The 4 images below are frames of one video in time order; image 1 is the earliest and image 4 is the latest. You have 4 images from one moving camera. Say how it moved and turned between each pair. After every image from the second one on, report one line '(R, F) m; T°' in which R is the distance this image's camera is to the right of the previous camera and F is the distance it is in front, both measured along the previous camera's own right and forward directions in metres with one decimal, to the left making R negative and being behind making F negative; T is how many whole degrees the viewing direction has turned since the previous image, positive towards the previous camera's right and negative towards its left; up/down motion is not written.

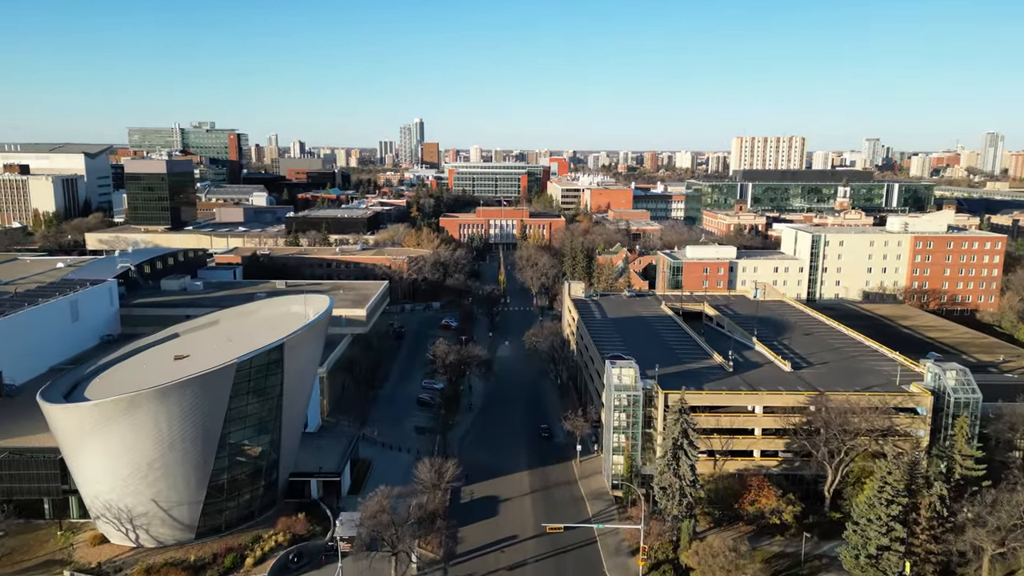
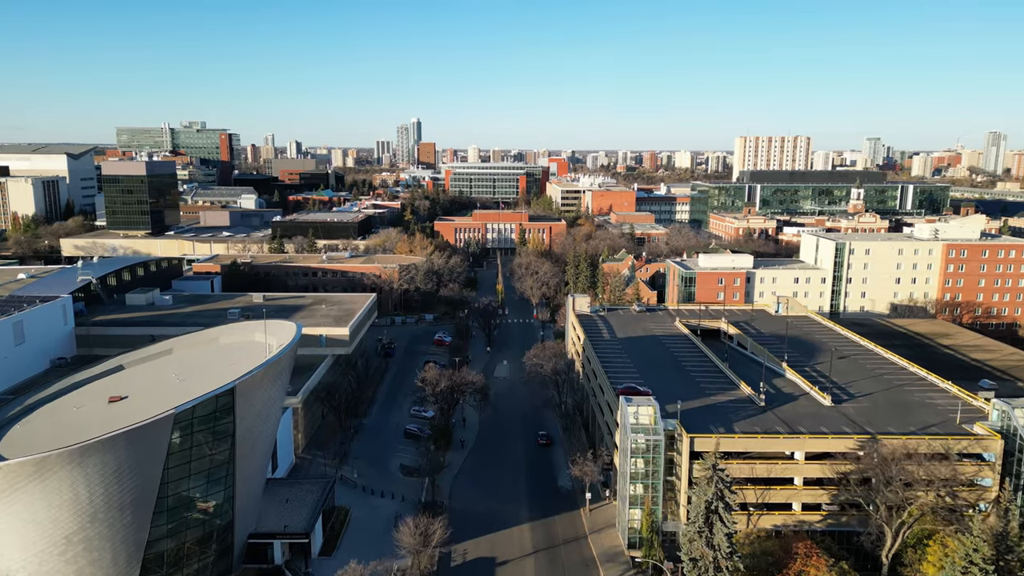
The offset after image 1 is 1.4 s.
(0.0, +4.0) m; 0°
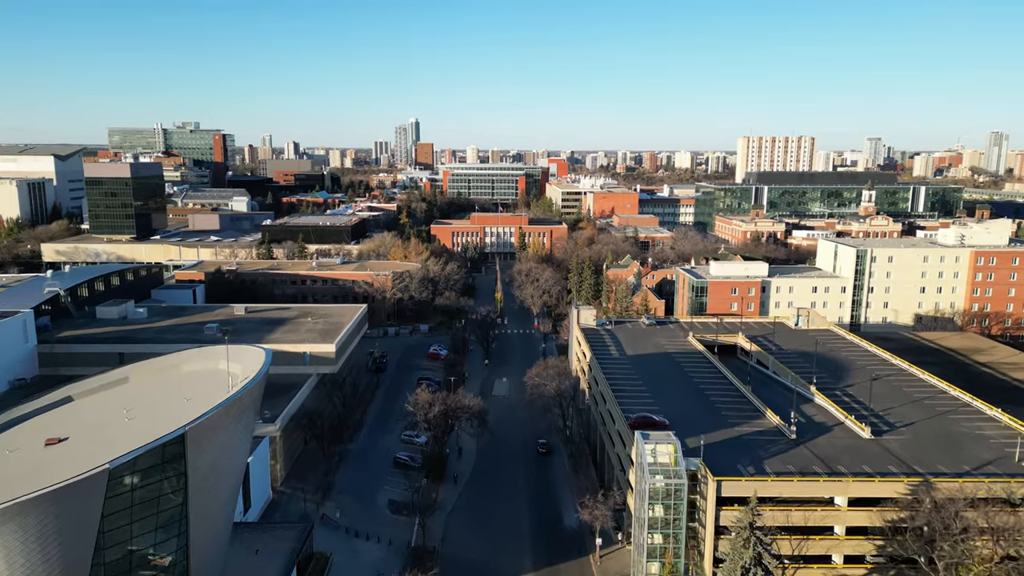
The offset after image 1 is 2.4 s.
(0.0, +2.9) m; 0°
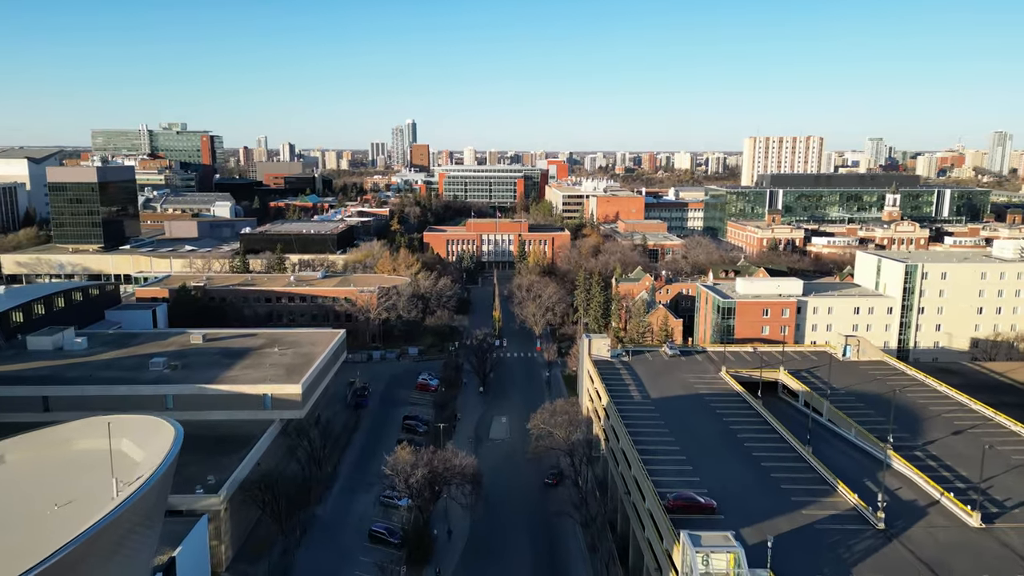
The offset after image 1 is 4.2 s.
(-0.1, +5.5) m; 0°
